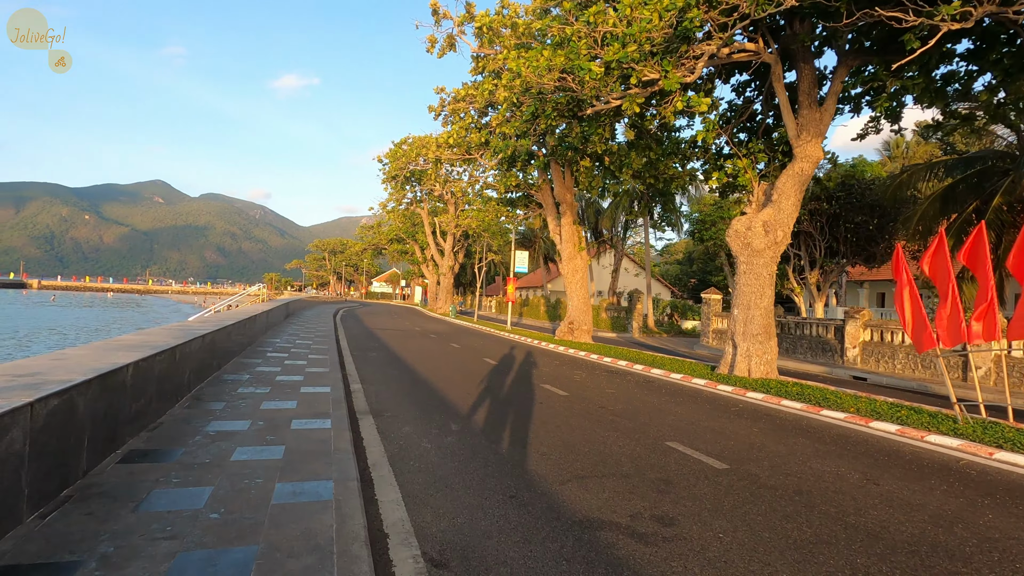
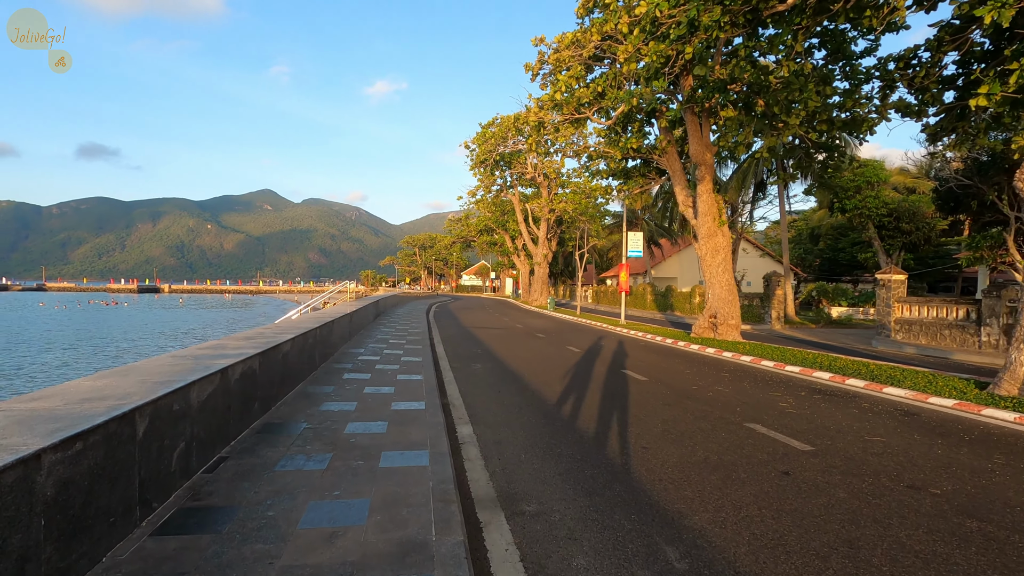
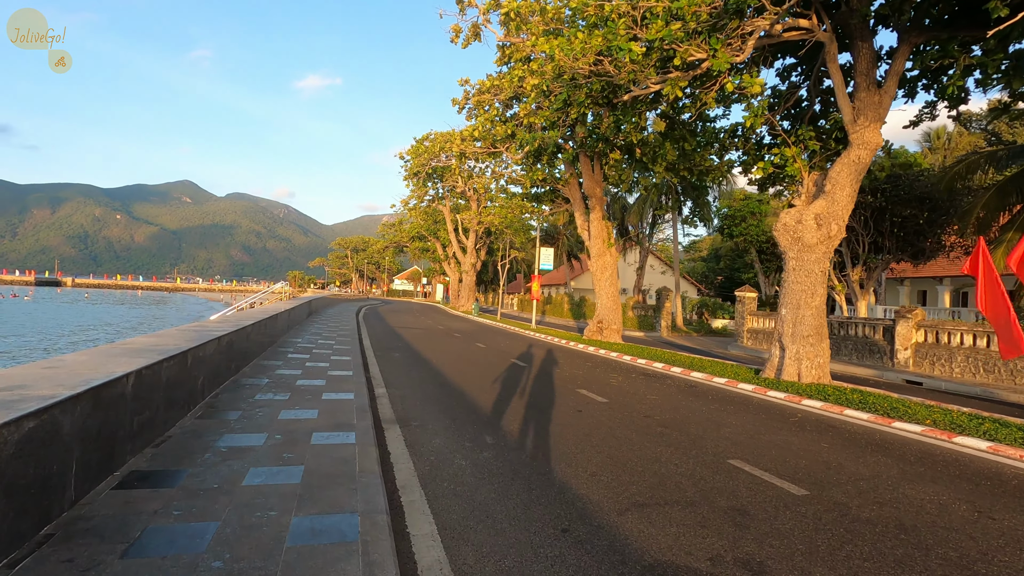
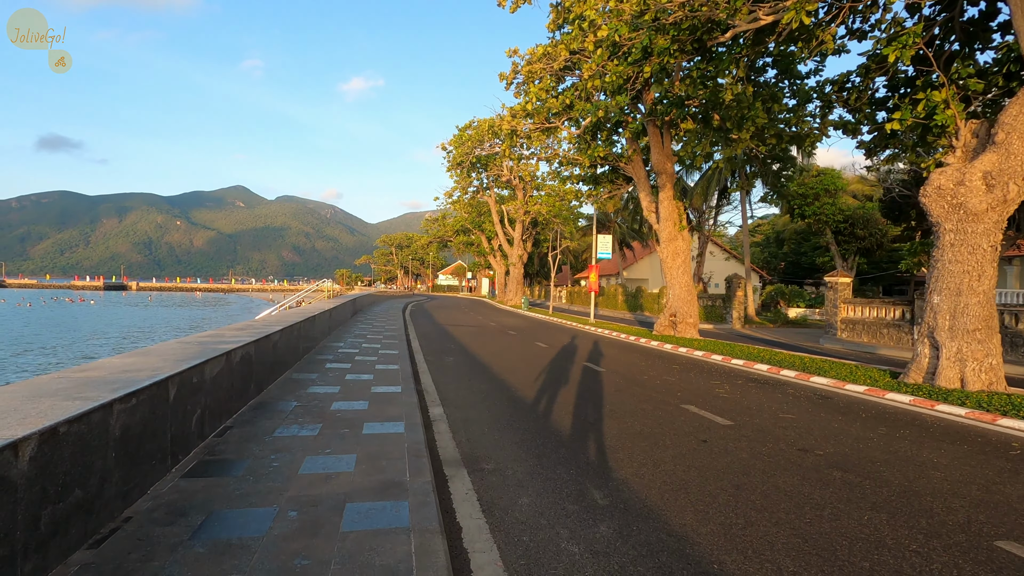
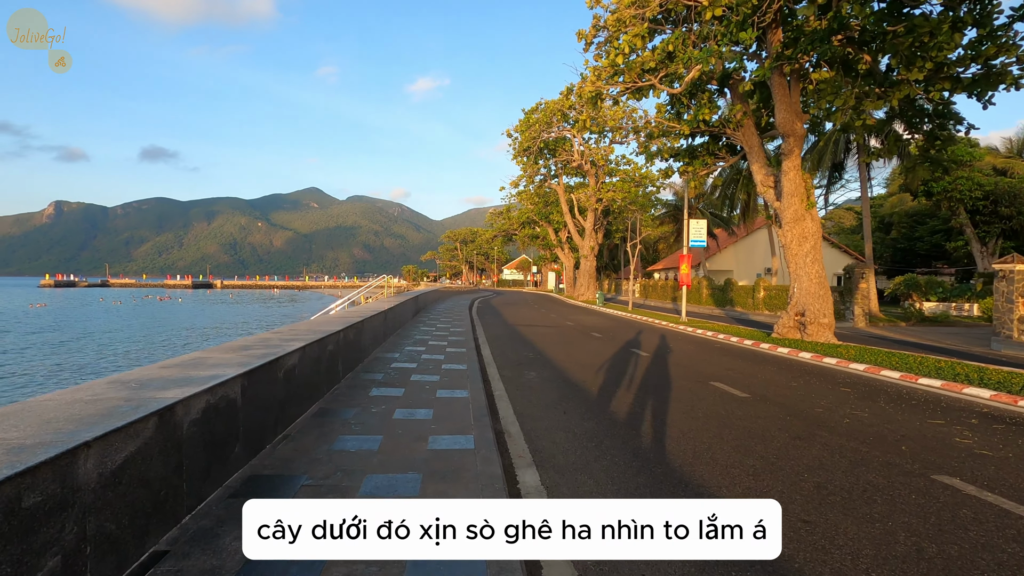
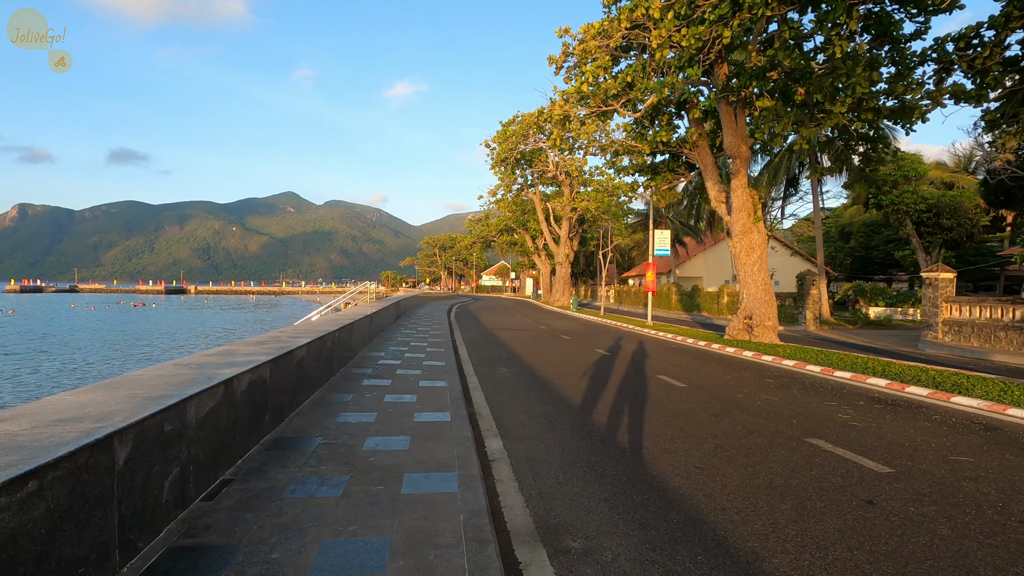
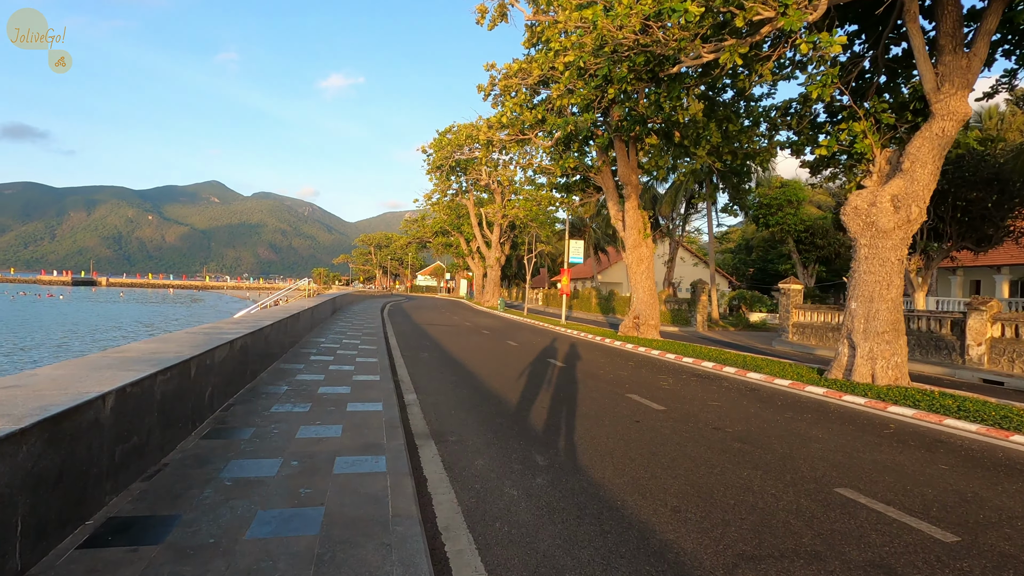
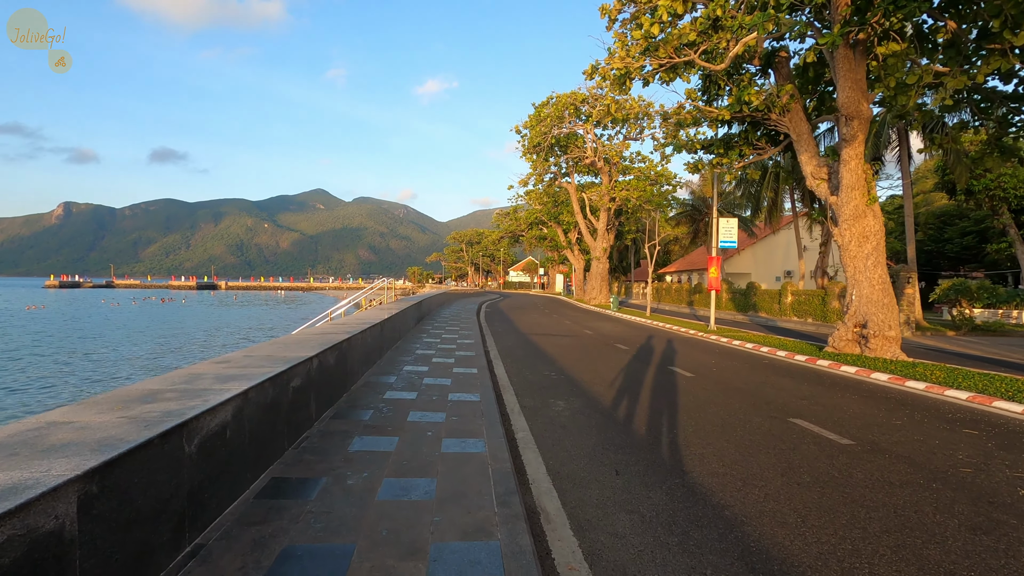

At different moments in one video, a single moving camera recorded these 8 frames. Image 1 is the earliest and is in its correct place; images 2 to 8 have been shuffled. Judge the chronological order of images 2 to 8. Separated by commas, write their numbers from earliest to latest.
3, 7, 4, 2, 6, 5, 8
